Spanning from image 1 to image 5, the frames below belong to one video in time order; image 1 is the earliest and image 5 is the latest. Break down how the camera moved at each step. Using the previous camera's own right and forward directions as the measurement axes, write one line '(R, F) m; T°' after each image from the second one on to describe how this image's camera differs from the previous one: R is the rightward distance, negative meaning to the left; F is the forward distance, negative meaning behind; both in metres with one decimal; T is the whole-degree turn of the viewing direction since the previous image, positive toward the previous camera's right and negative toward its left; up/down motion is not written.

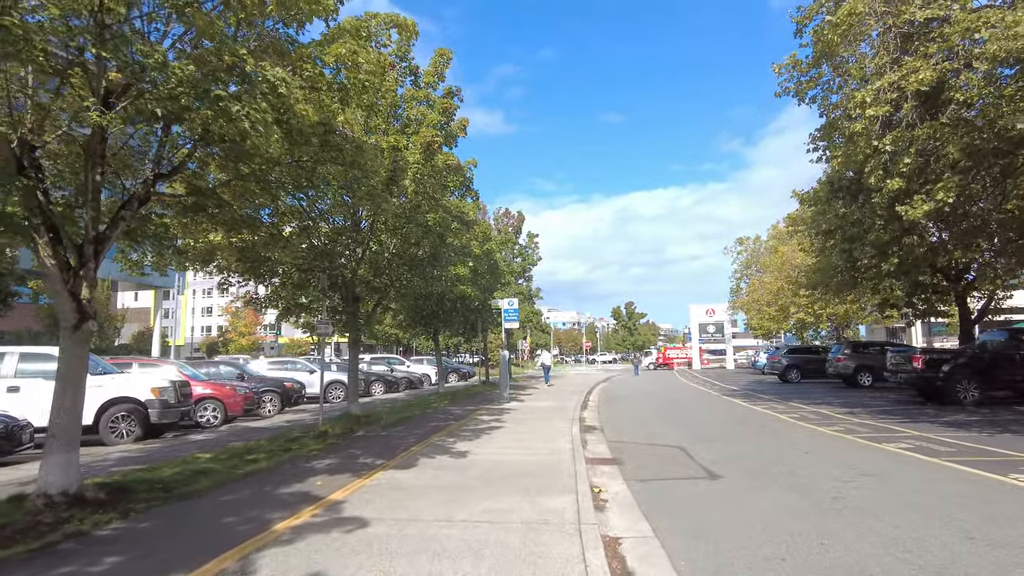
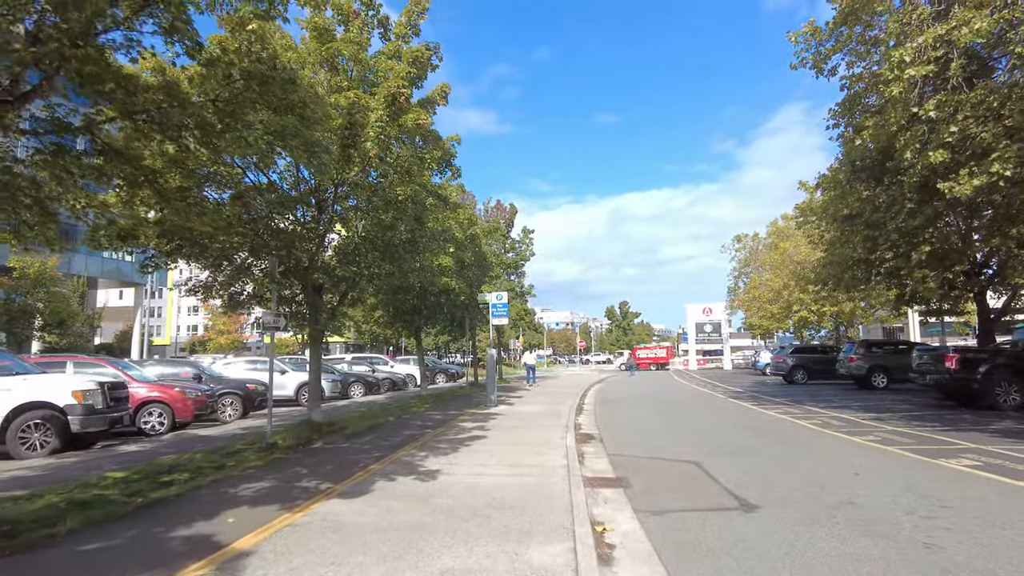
(+0.2, +1.8) m; +1°
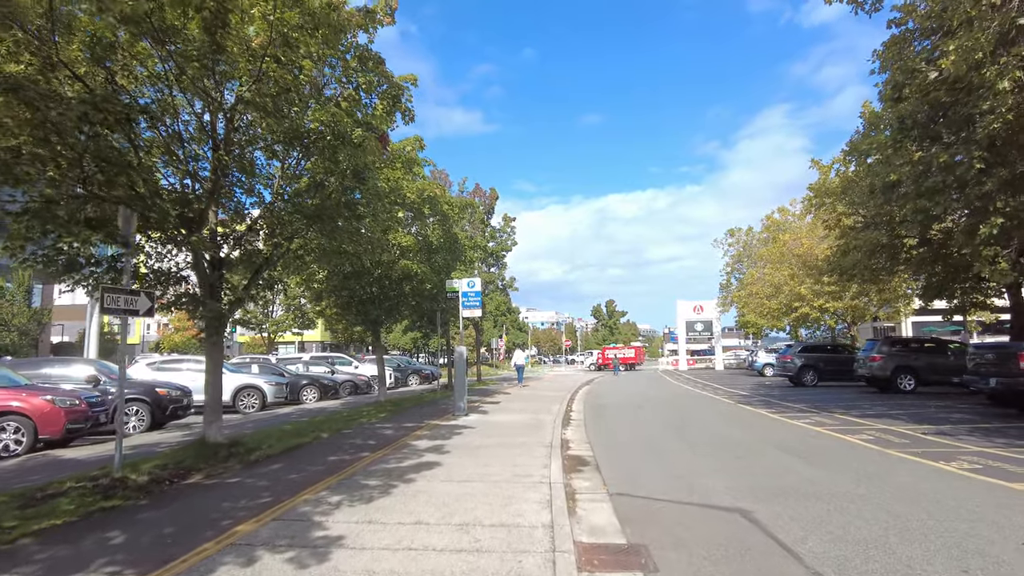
(+0.3, +3.2) m; +1°
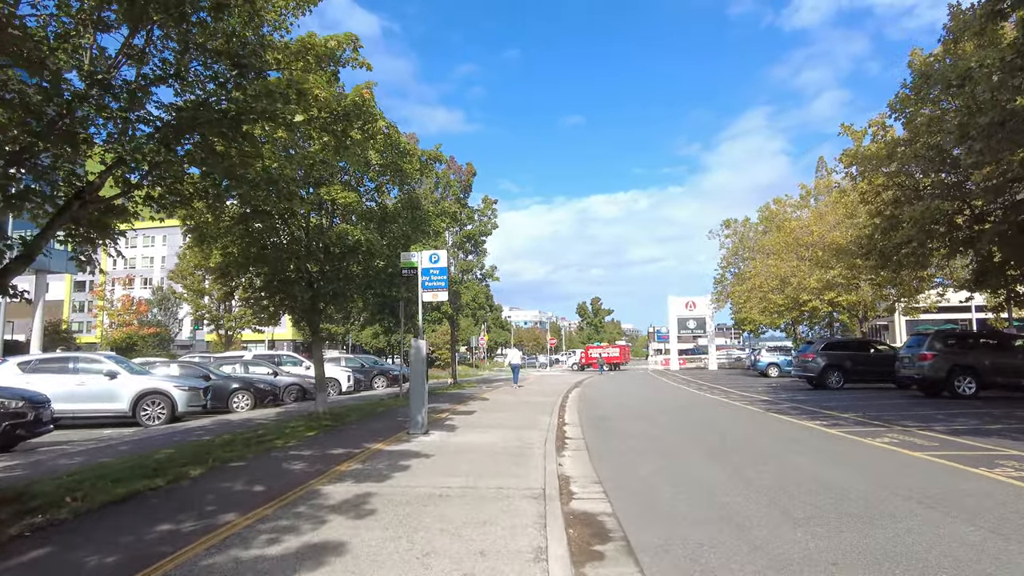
(+0.1, +3.9) m; +1°
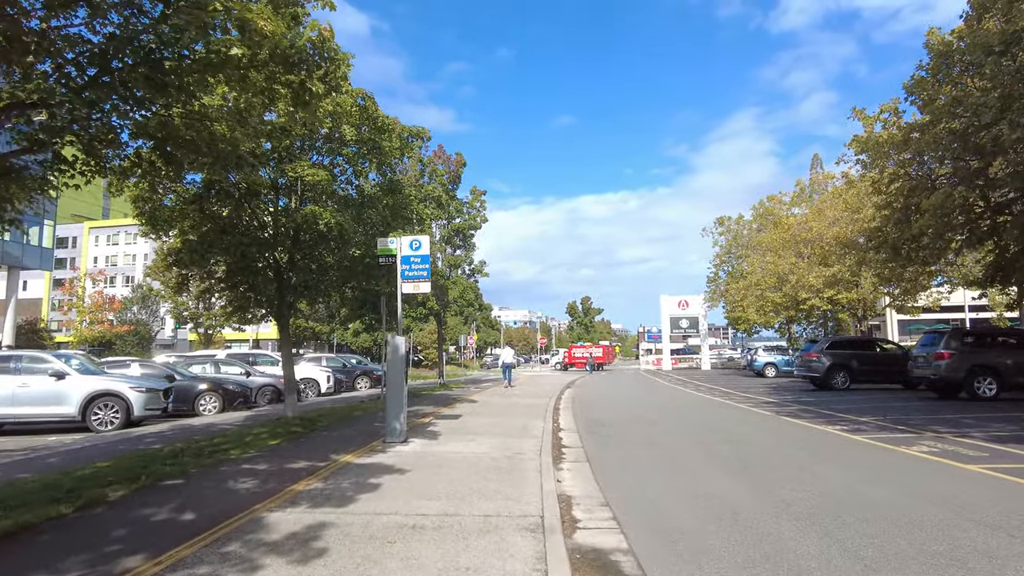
(0.0, +1.3) m; +1°
